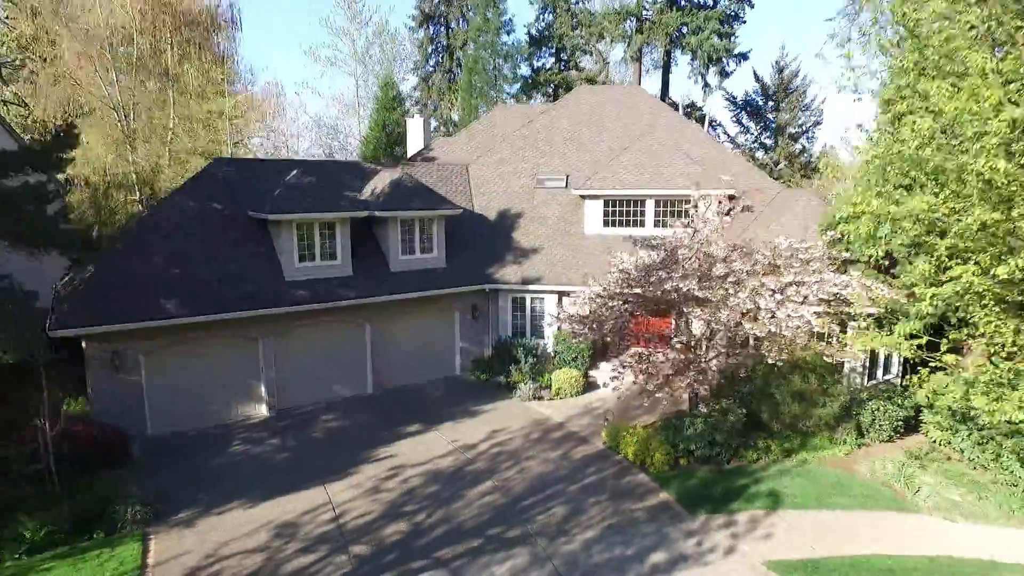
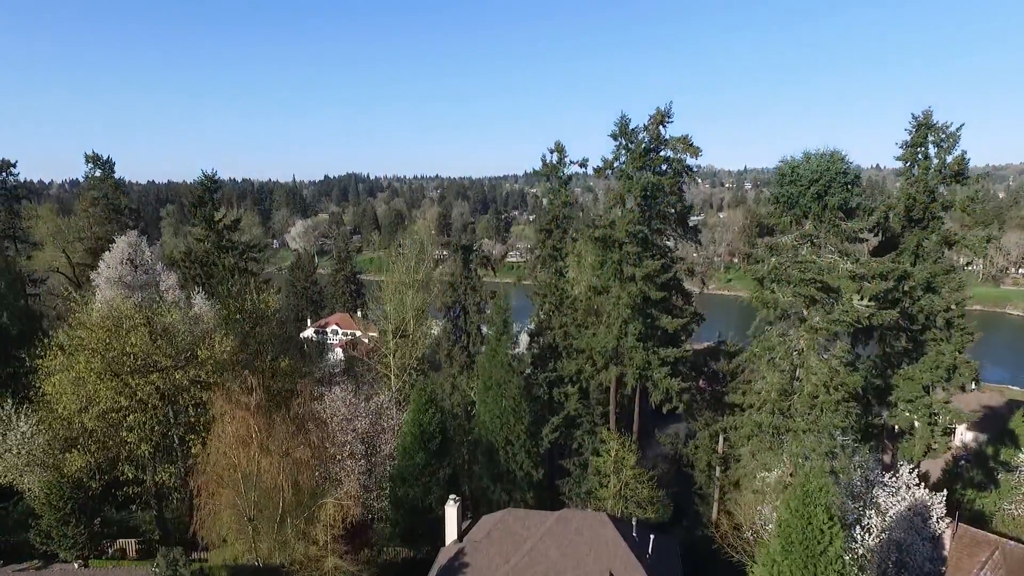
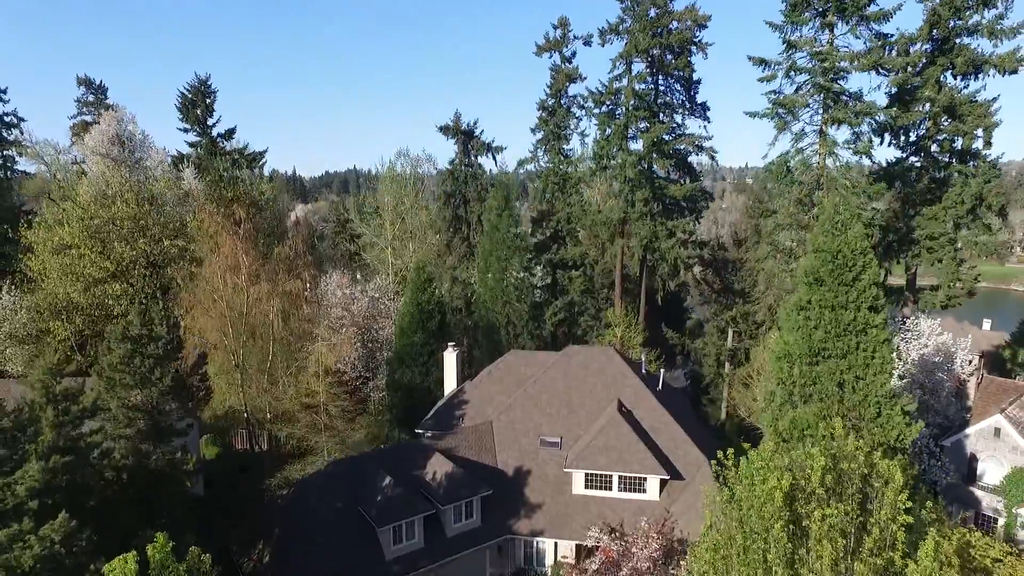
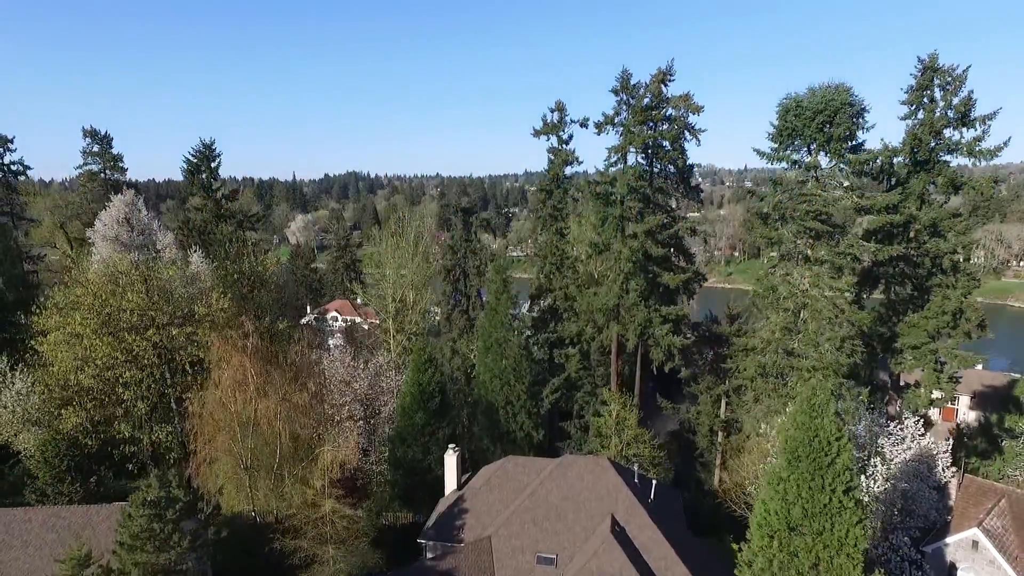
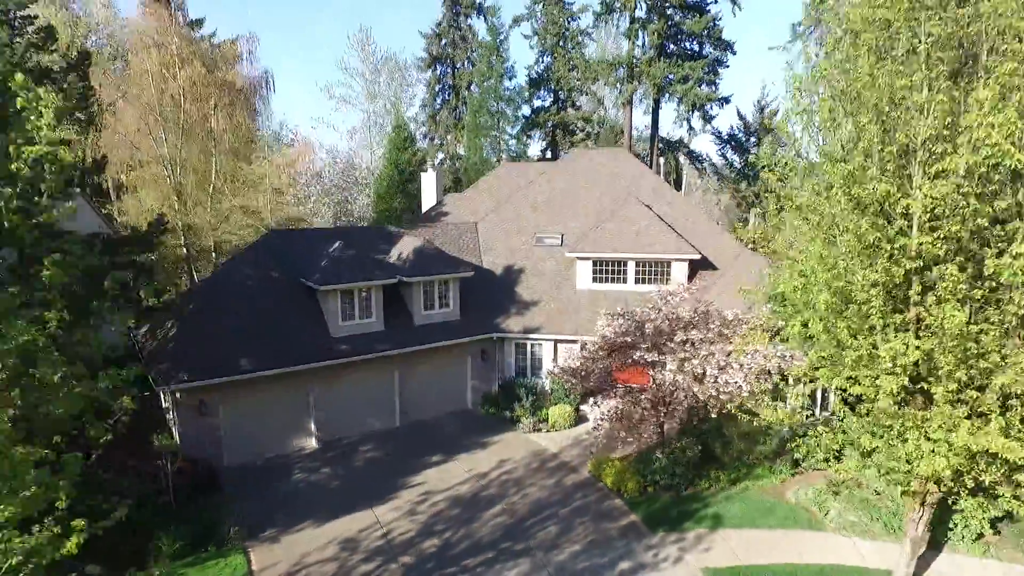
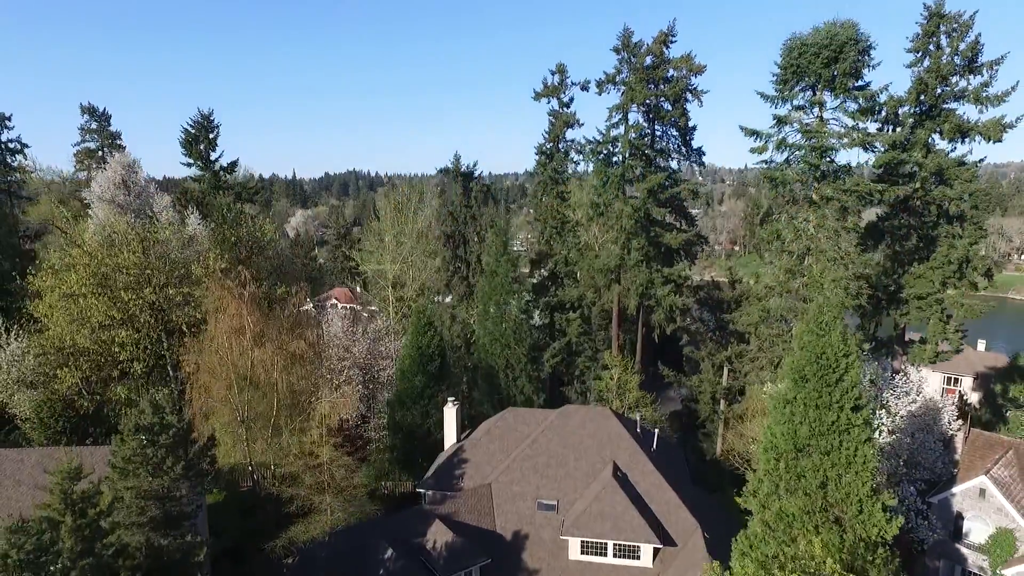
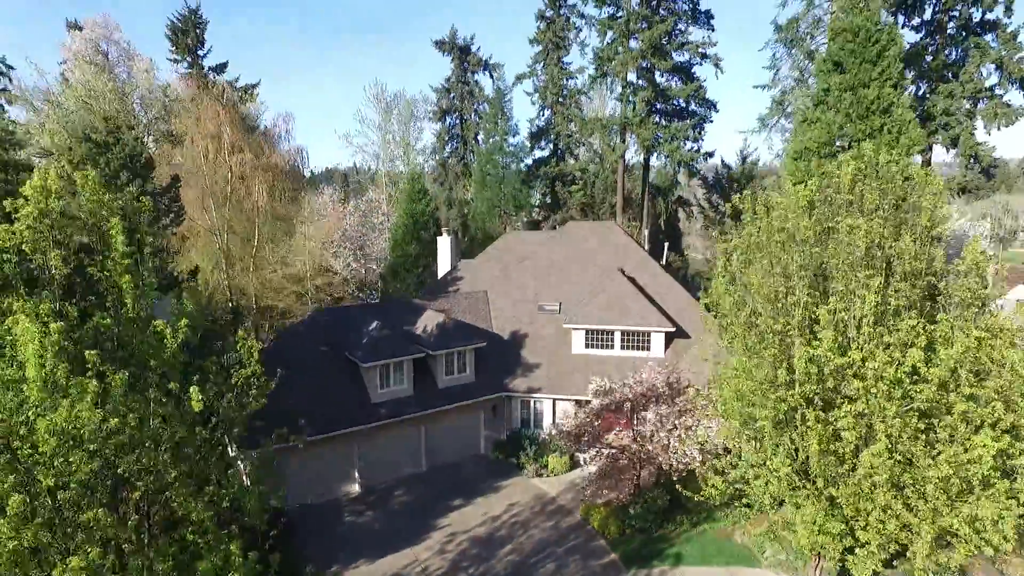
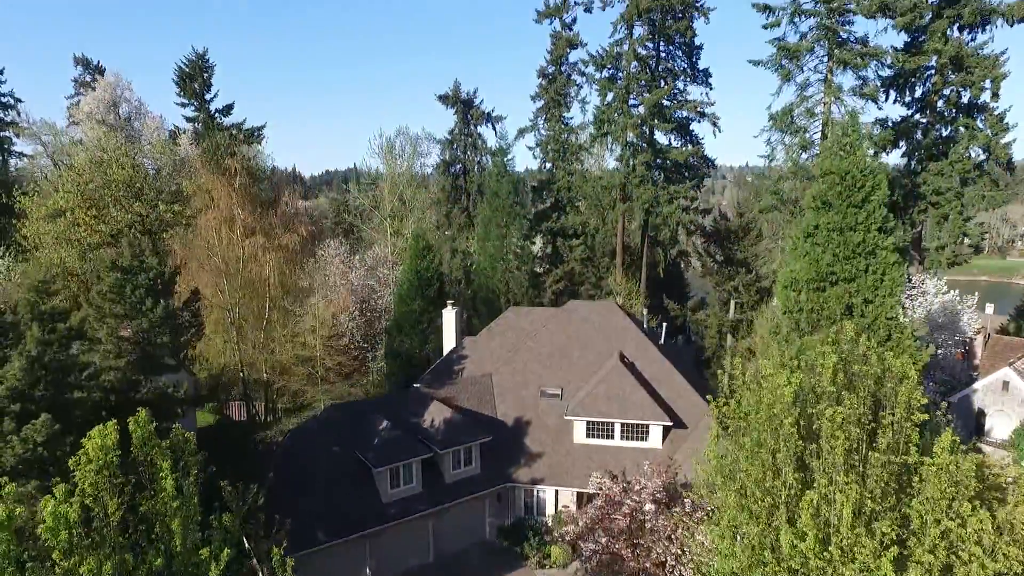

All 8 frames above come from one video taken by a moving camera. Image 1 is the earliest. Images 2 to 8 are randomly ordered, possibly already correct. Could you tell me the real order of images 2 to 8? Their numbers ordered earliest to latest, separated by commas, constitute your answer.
5, 7, 8, 3, 6, 4, 2
